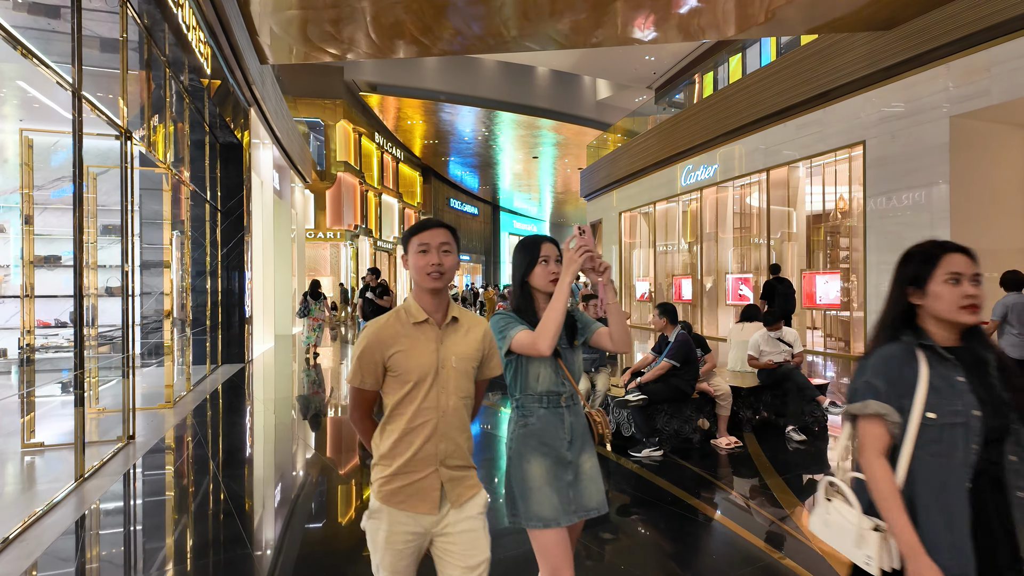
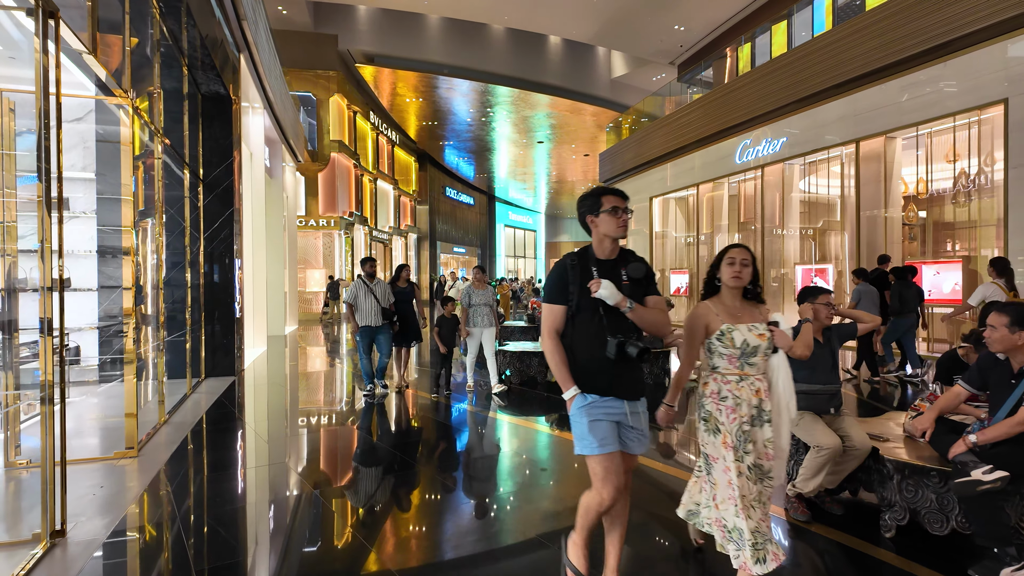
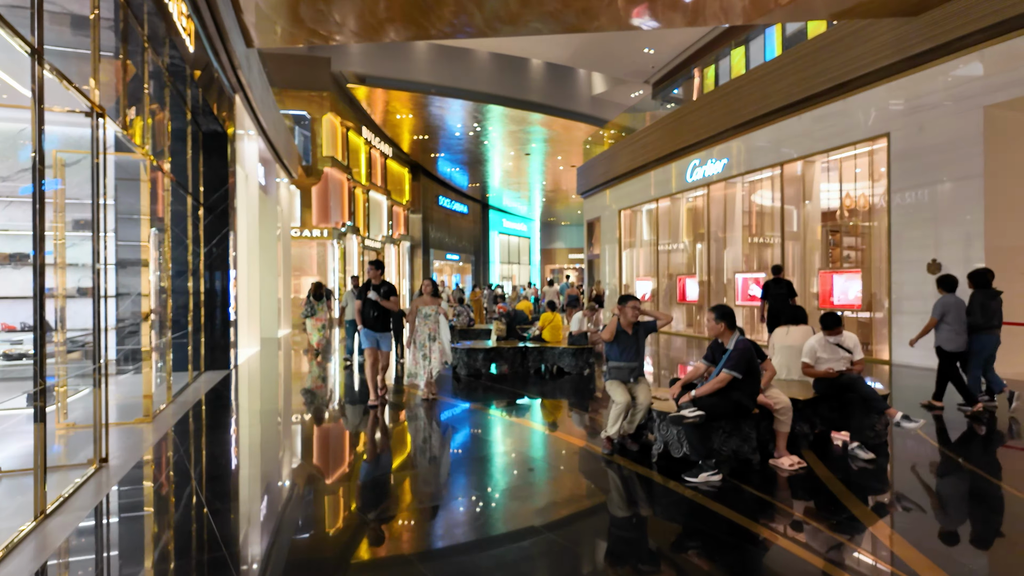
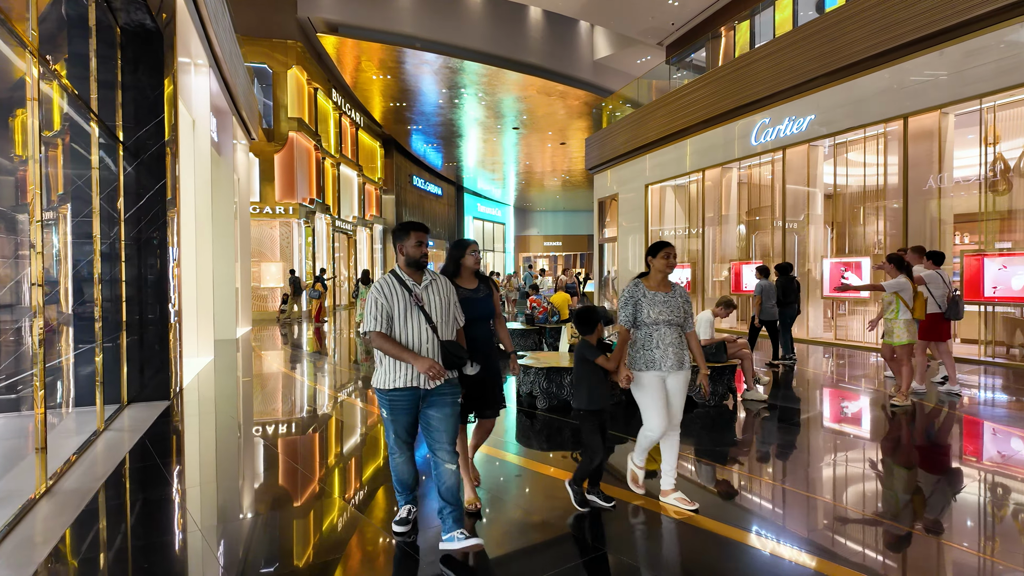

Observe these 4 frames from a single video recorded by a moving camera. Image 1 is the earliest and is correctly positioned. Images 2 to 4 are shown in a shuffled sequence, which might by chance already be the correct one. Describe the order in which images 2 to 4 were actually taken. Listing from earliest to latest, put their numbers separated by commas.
3, 2, 4
